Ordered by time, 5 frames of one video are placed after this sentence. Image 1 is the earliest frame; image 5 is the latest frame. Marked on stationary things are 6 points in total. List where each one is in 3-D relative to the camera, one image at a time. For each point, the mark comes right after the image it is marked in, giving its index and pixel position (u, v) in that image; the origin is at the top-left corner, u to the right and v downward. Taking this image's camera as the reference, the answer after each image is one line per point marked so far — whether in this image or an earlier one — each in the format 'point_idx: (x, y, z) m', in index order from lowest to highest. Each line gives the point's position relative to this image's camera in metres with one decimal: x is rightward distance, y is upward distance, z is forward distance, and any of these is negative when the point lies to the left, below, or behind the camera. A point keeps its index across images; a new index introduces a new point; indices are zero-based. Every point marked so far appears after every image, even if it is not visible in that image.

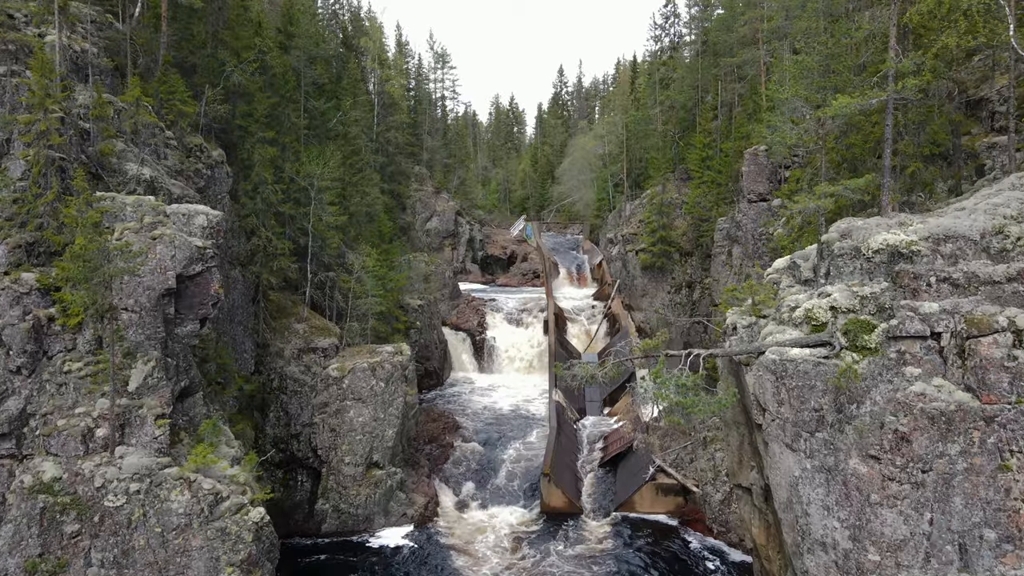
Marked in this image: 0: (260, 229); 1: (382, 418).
0: (-7.9, +1.8, +19.5) m
1: (-4.0, -4.0, +19.4) m
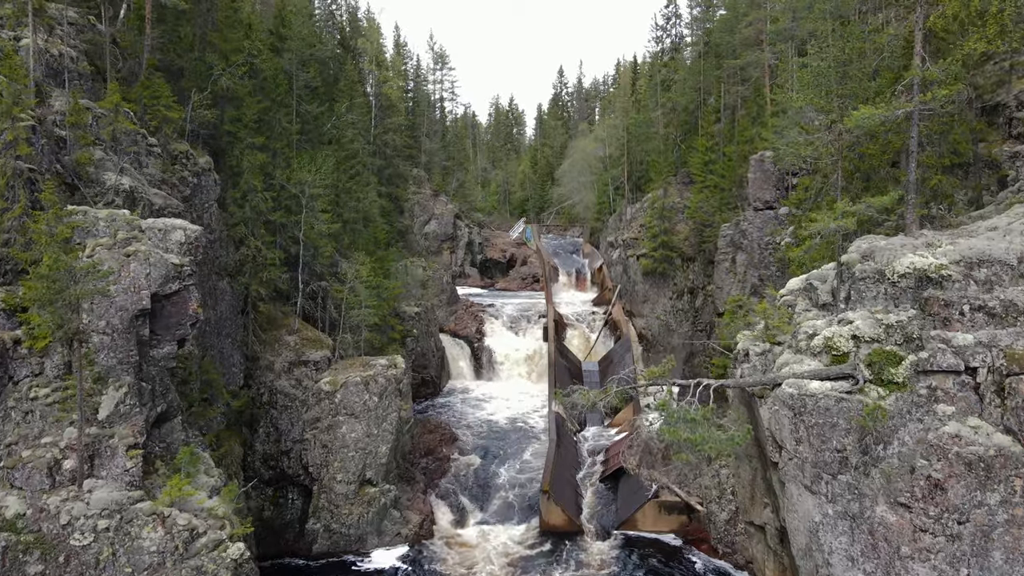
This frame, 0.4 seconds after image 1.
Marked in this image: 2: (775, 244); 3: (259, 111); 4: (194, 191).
0: (-8.0, +1.5, +18.9) m
1: (-4.1, -4.4, +18.7) m
2: (+8.0, +1.3, +19.0) m
3: (-8.0, +5.6, +19.8) m
4: (-8.7, +2.7, +17.1) m
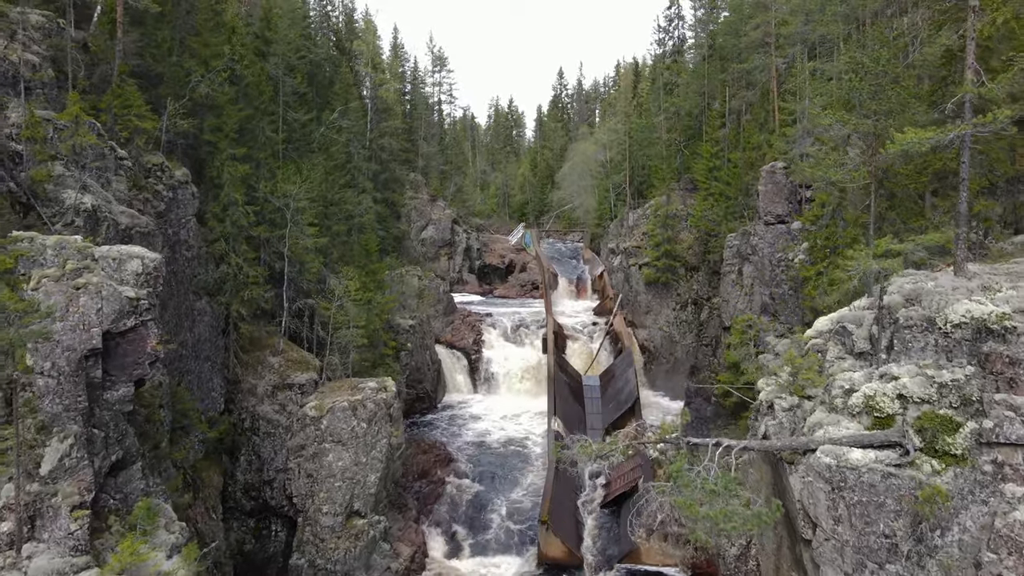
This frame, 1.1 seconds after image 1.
0: (-8.1, +0.9, +17.8) m
1: (-4.2, -4.9, +17.6) m
2: (+7.9, +0.8, +18.0) m
3: (-8.1, +5.0, +18.7) m
4: (-8.8, +2.1, +16.1) m
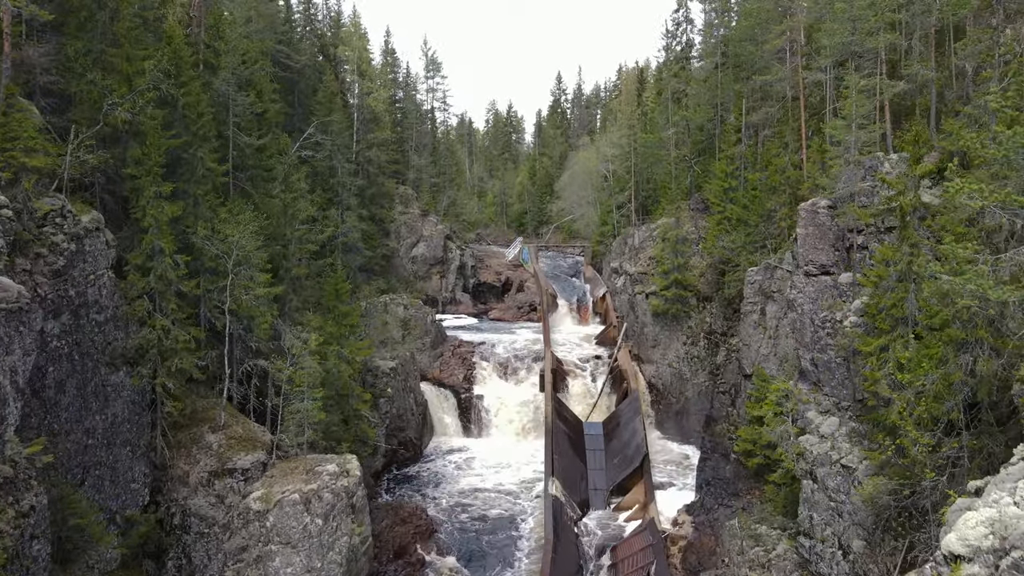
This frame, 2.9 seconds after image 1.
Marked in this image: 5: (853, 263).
0: (-8.4, -0.6, +14.6) m
1: (-4.5, -6.5, +14.4) m
2: (+7.6, -0.8, +14.8) m
3: (-8.4, +3.5, +15.5) m
4: (-9.1, +0.5, +12.9) m
5: (+8.1, +0.6, +14.9) m
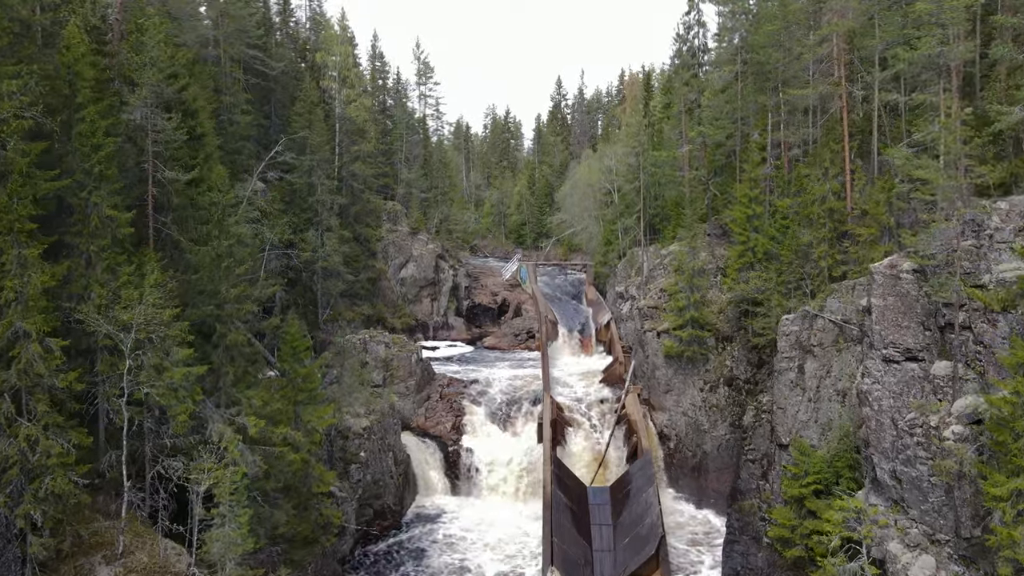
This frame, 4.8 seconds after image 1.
0: (-8.6, -2.3, +10.9) m
1: (-4.7, -8.2, +10.7) m
2: (+7.4, -2.5, +11.1) m
3: (-8.7, +1.8, +11.9) m
4: (-9.4, -1.1, +9.2) m
5: (+7.8, -1.1, +11.3) m
